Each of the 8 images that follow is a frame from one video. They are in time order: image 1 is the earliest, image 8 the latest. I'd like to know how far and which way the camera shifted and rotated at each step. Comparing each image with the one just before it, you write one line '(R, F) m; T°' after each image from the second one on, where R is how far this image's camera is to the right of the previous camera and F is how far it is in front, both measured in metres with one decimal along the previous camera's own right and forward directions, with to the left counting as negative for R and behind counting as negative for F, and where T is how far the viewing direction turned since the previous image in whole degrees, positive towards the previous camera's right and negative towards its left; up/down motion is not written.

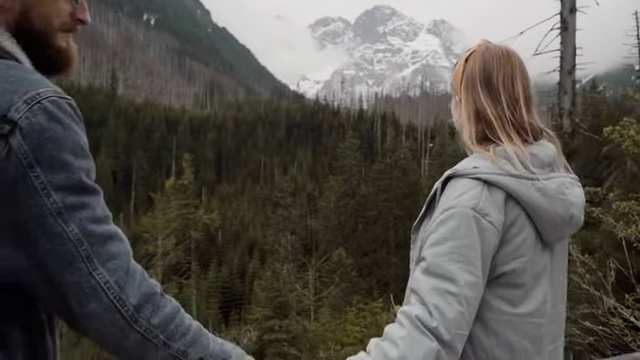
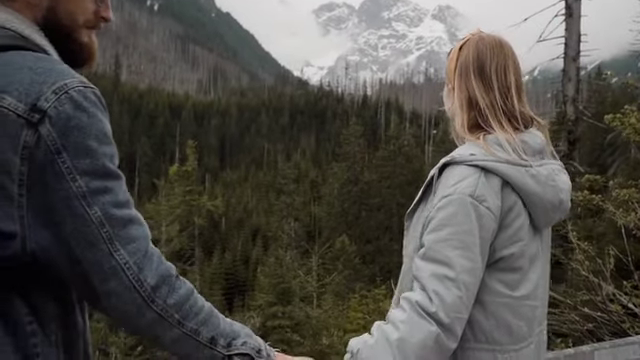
(+0.1, 0.0) m; 0°
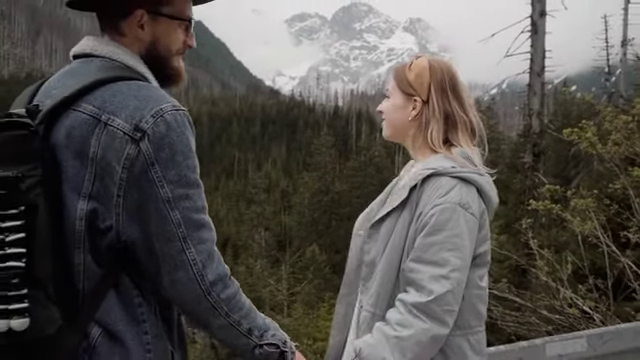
(-0.1, -0.6) m; +2°
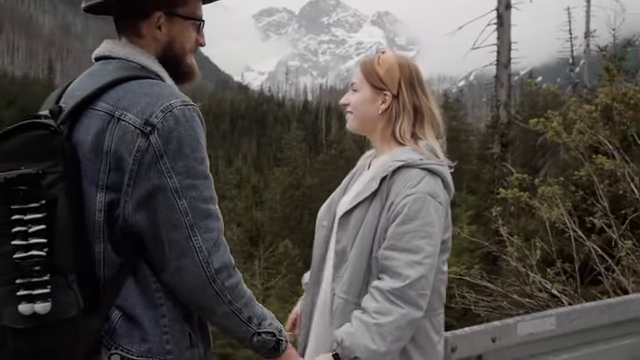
(-0.1, -0.3) m; +2°
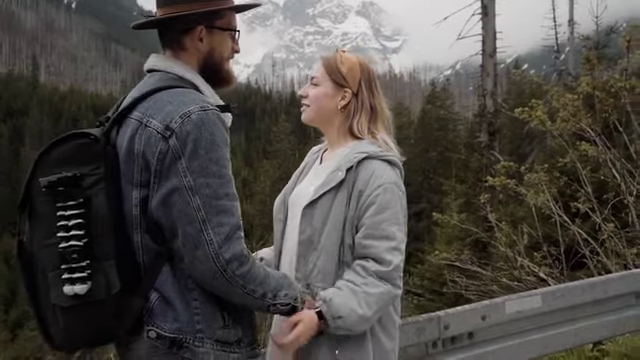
(-0.1, -0.5) m; +1°
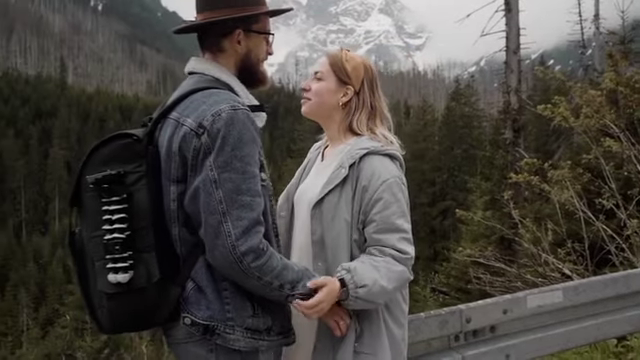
(0.0, -0.2) m; -2°
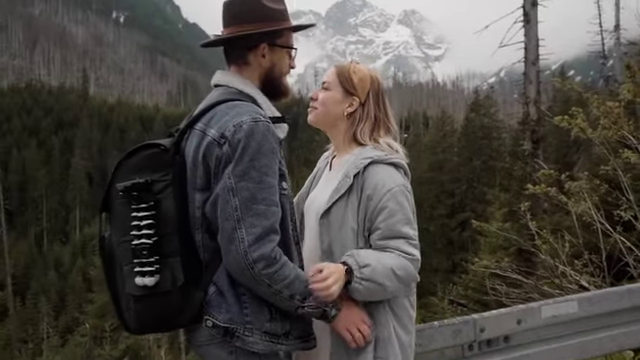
(0.0, -0.1) m; -1°
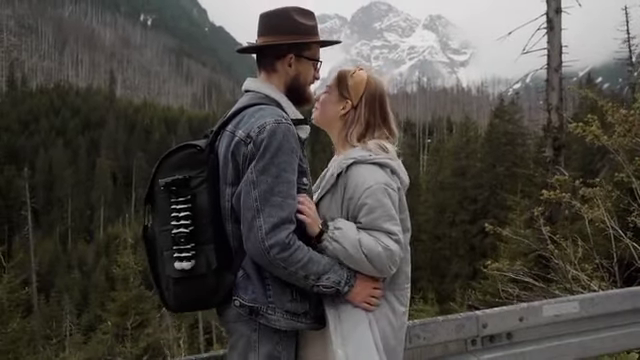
(+0.1, -0.4) m; -2°
